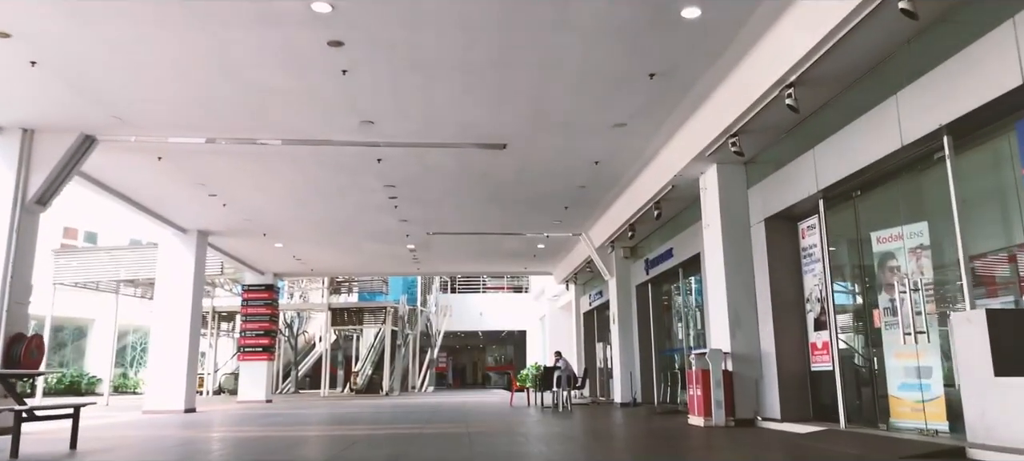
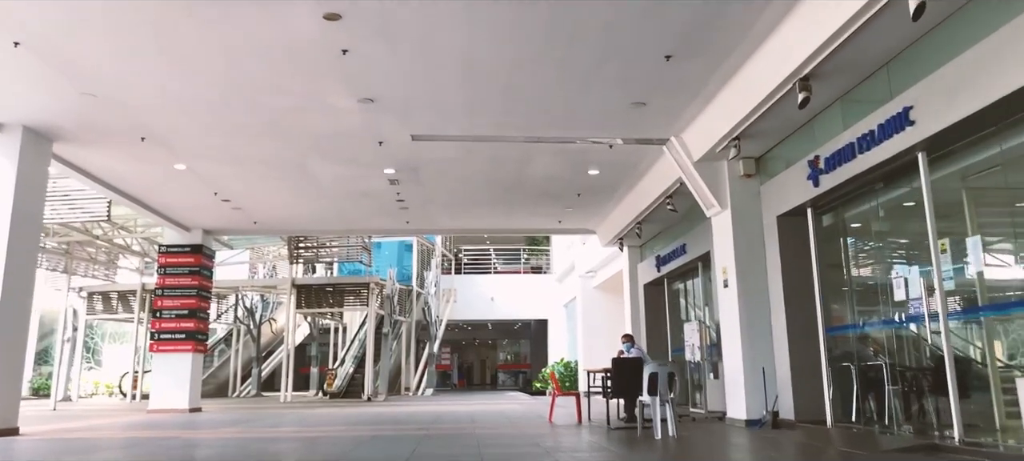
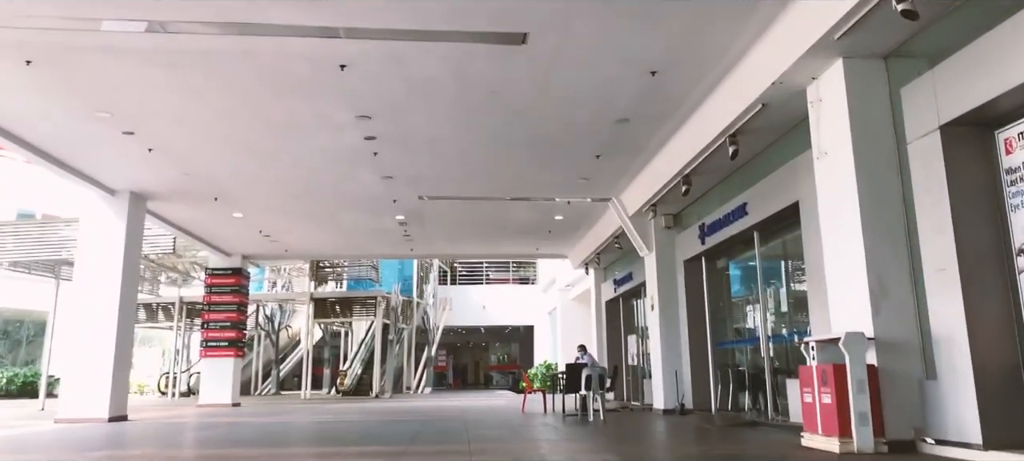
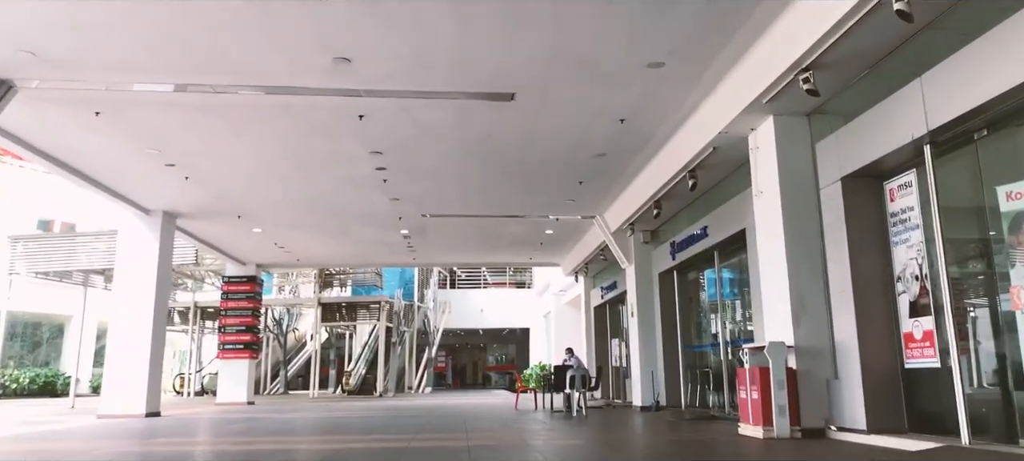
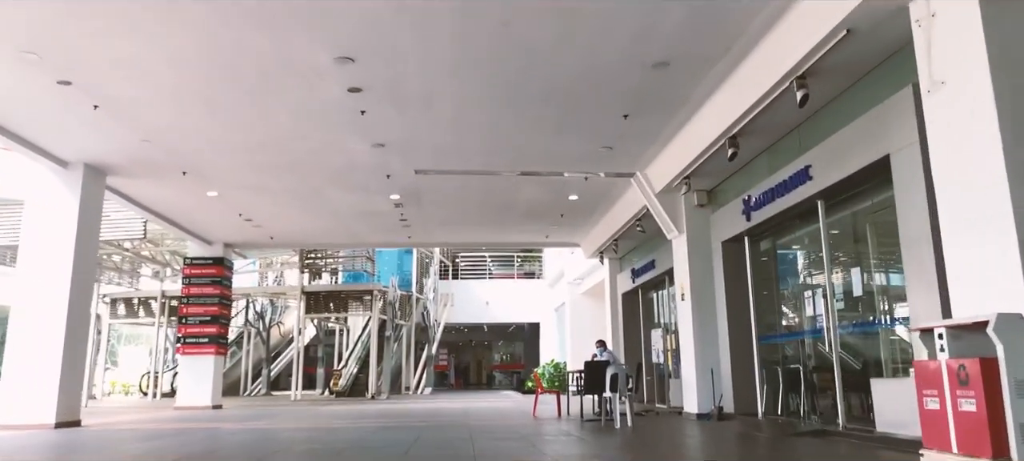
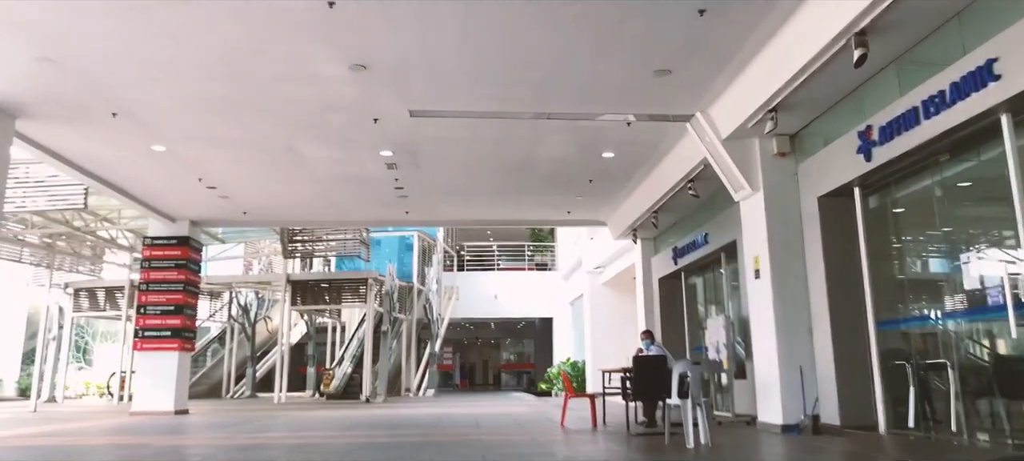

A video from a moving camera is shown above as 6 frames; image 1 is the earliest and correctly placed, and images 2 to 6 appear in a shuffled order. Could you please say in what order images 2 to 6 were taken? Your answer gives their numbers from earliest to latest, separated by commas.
4, 3, 5, 2, 6
